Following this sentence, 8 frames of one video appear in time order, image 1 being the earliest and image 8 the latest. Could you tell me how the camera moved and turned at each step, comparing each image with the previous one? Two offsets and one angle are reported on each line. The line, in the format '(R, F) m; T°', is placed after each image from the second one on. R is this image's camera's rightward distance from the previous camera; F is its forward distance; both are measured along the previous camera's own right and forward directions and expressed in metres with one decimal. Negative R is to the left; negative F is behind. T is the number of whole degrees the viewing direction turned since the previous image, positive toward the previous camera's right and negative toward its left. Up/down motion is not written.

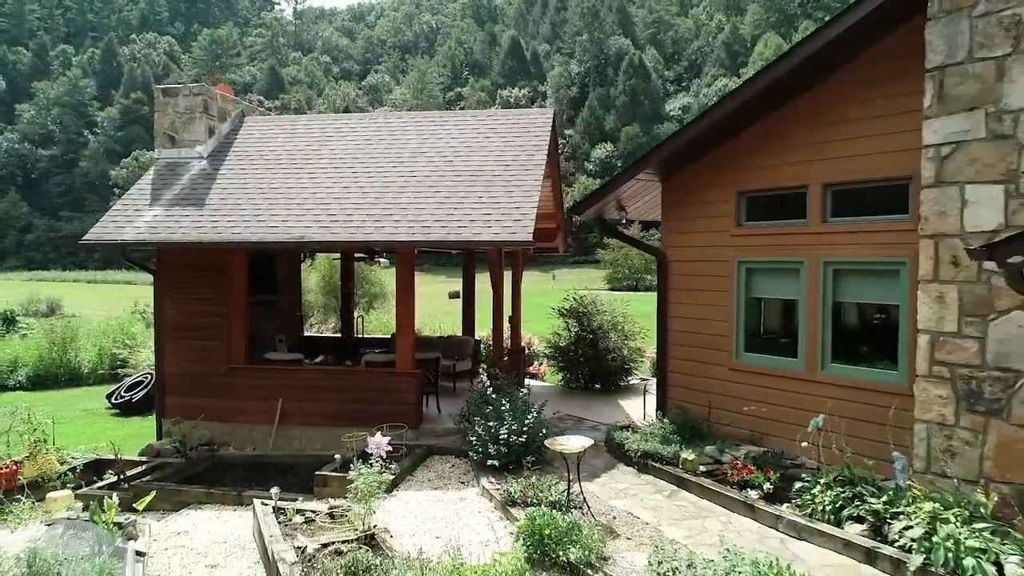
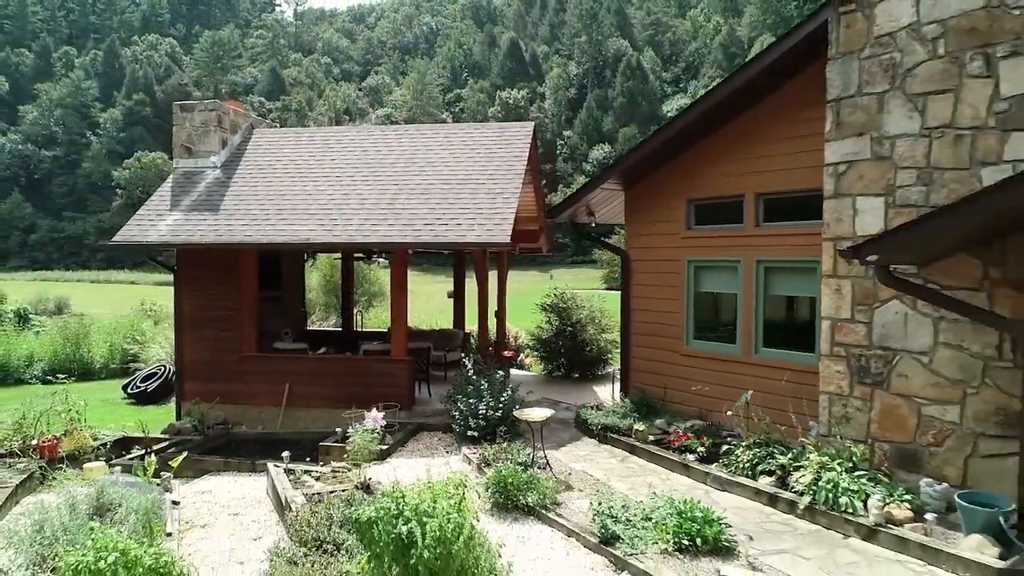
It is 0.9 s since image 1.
(+0.3, -1.0) m; 0°
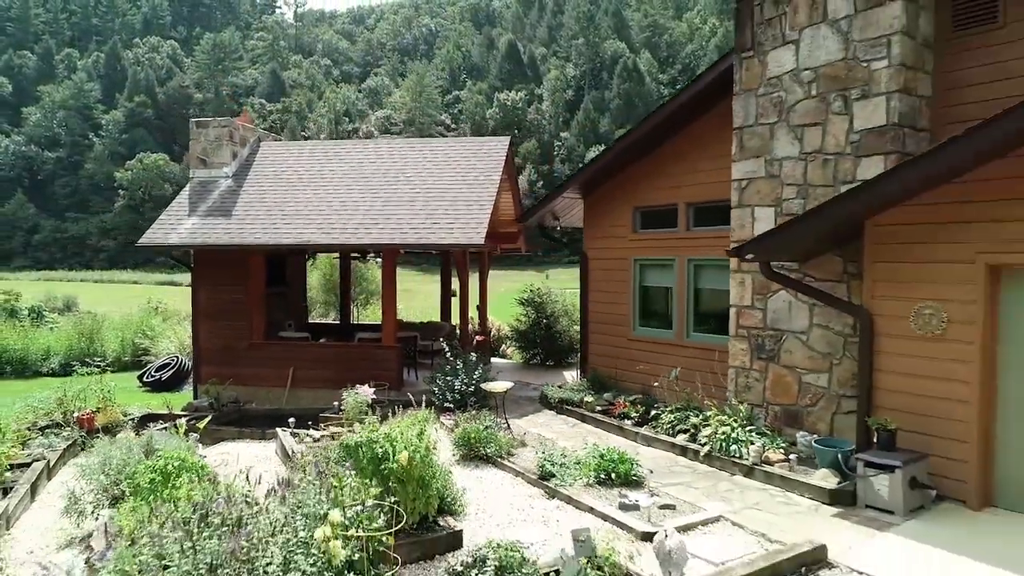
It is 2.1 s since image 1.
(+0.5, -1.3) m; 0°
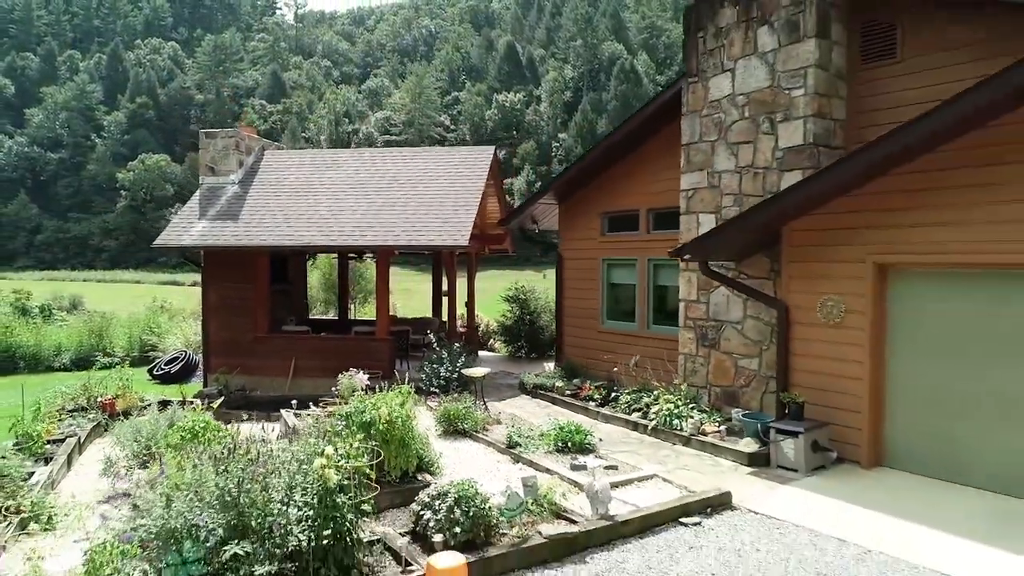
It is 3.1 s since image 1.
(+0.4, -1.0) m; 0°
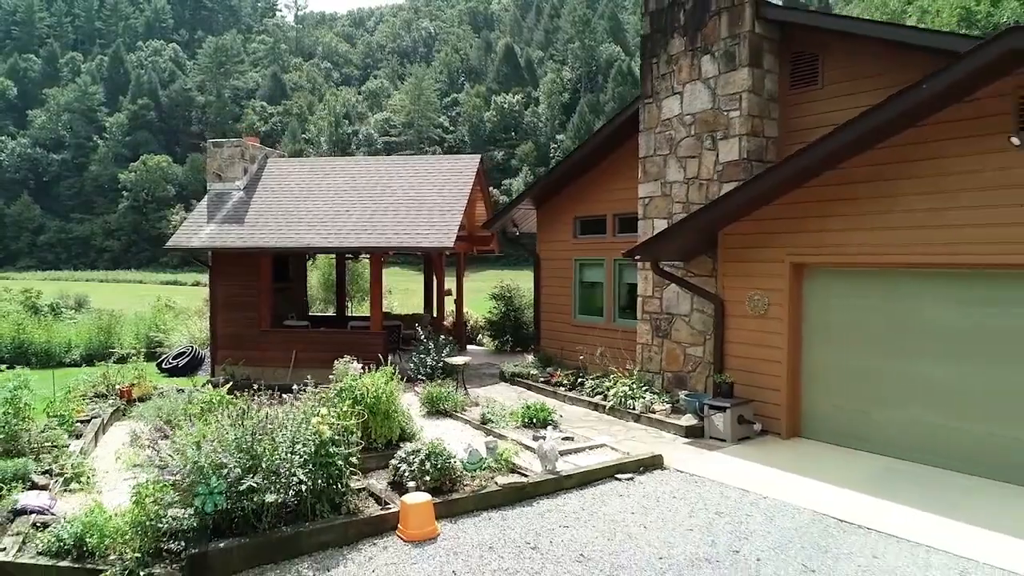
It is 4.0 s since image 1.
(+0.4, -1.0) m; 0°
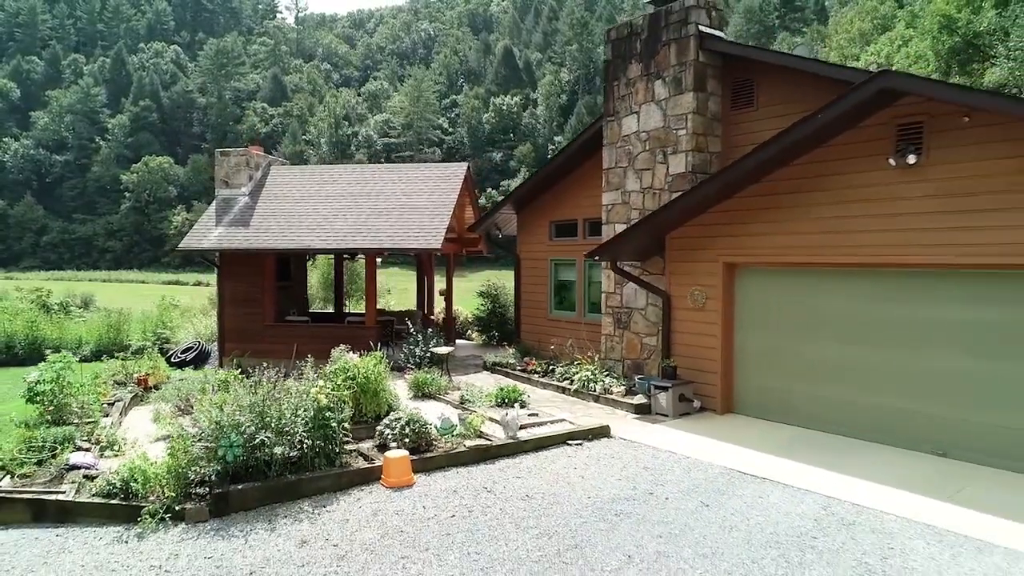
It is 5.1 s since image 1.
(+0.4, -1.1) m; 0°
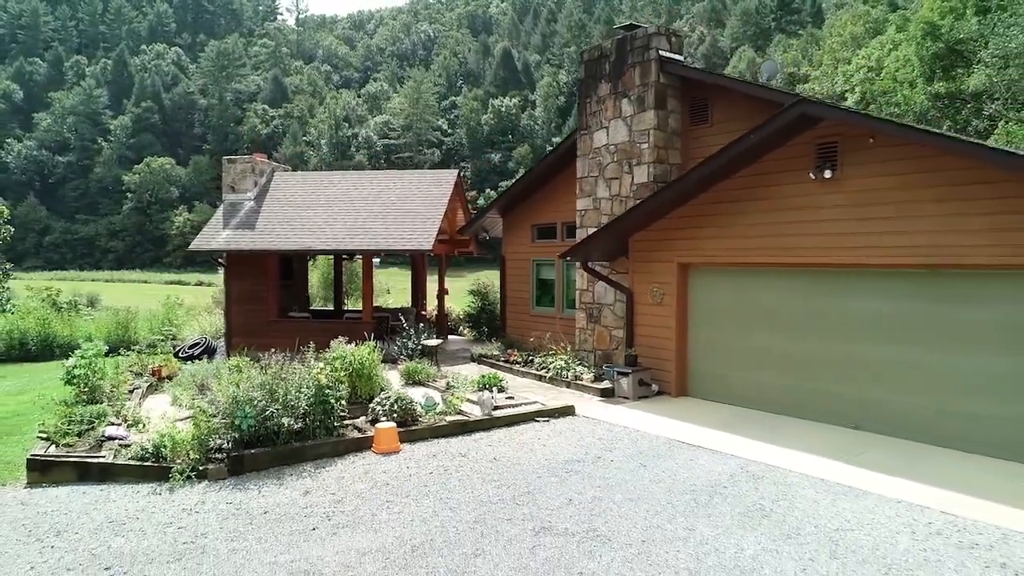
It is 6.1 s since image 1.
(+0.4, -1.1) m; 0°
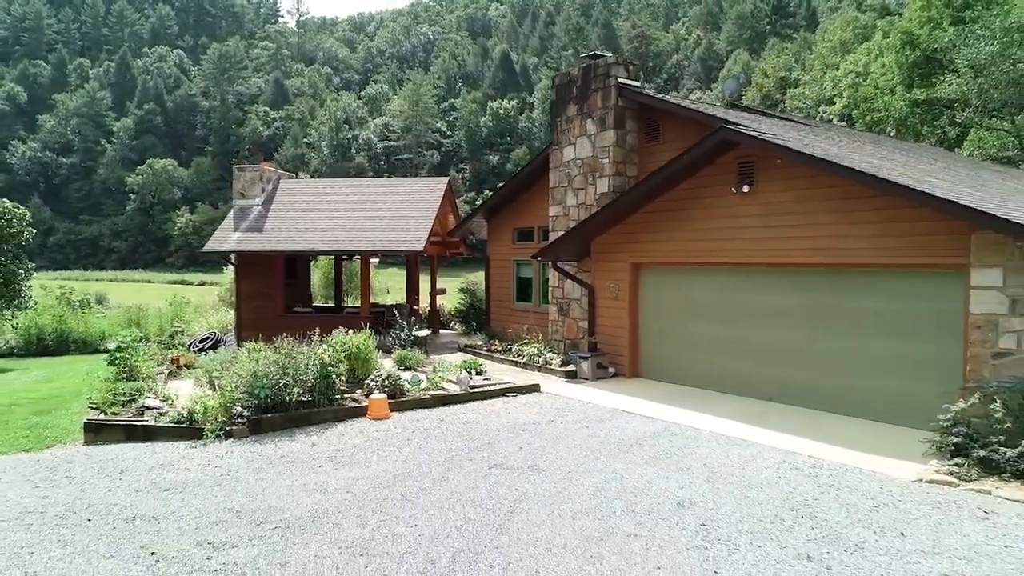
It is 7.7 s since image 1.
(+0.5, -1.5) m; 0°
